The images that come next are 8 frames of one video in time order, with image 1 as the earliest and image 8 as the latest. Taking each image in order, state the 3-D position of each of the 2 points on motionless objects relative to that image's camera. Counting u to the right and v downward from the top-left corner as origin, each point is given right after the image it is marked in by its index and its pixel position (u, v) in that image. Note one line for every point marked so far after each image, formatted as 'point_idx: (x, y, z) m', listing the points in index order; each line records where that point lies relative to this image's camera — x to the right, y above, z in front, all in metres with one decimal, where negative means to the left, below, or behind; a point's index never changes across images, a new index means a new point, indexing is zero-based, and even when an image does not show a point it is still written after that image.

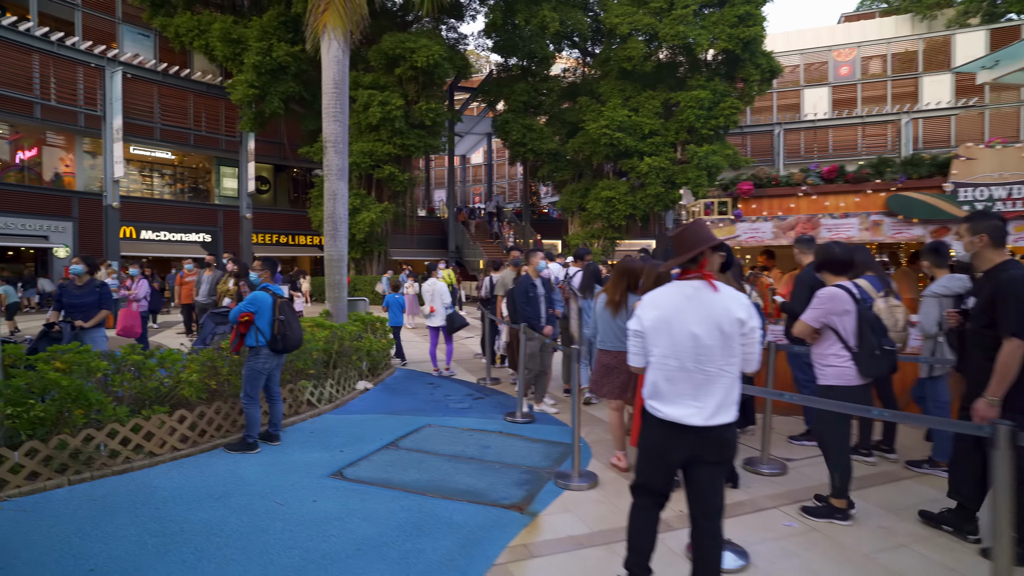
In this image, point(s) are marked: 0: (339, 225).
0: (-2.6, +1.0, +8.8) m
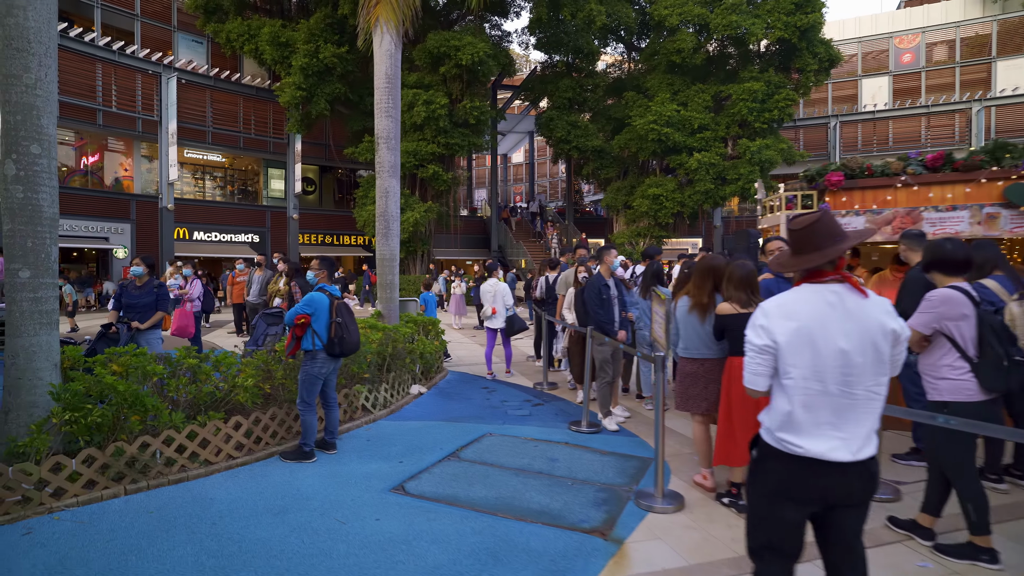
0: (-1.8, +1.0, +8.5) m
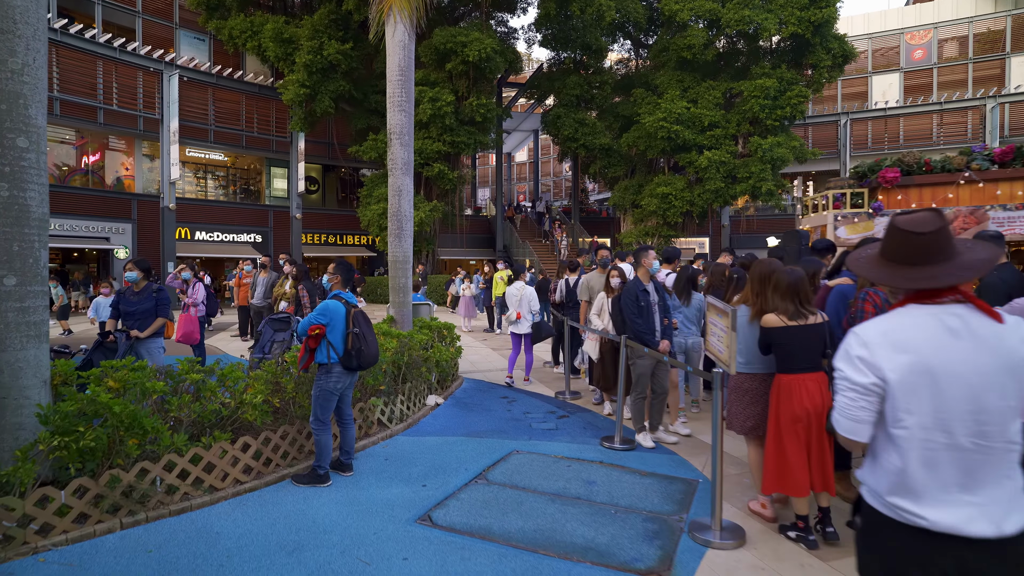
0: (-1.5, +0.9, +8.1) m
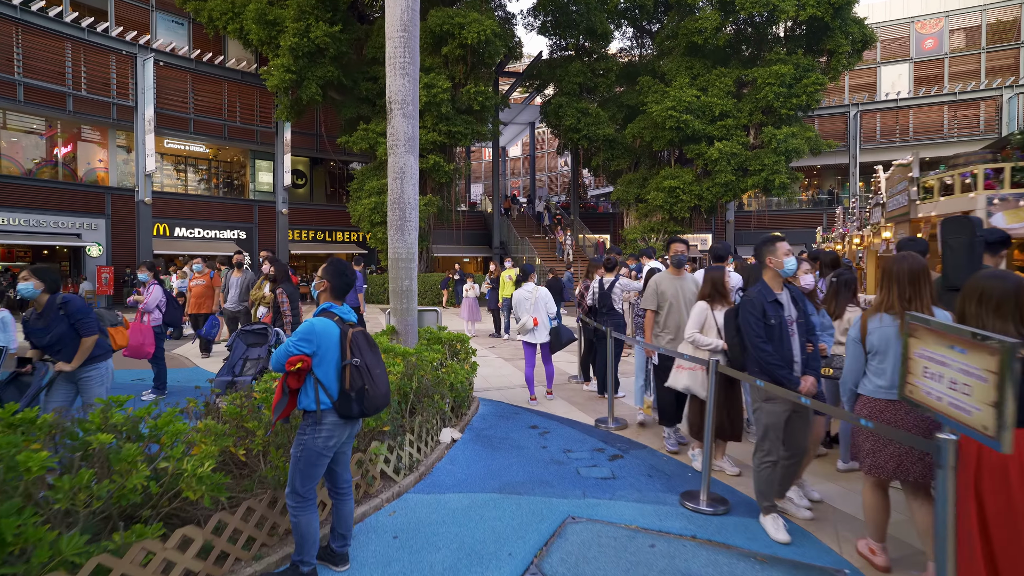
0: (-1.2, +0.9, +6.6) m
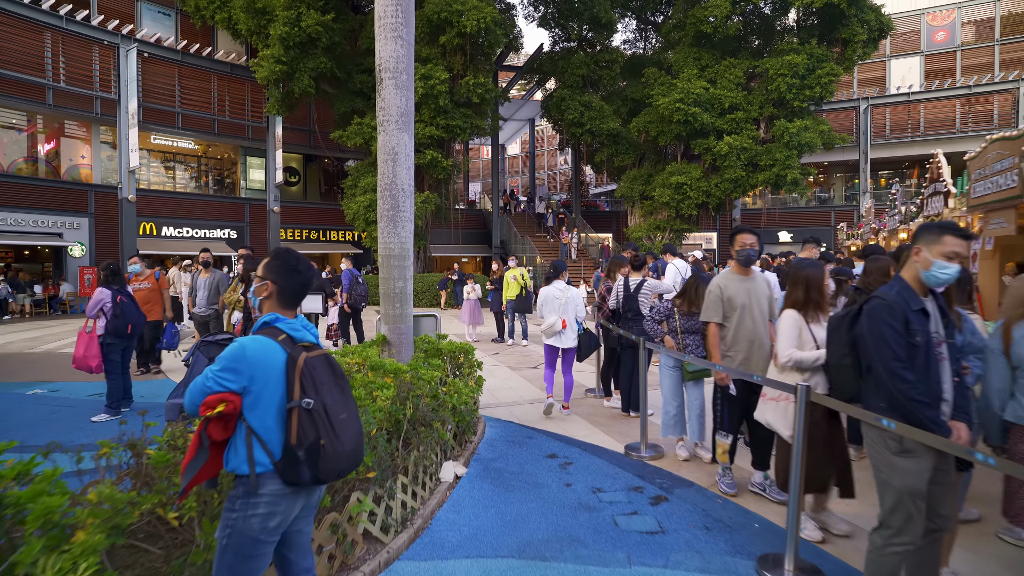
0: (-1.1, +0.9, +5.6) m
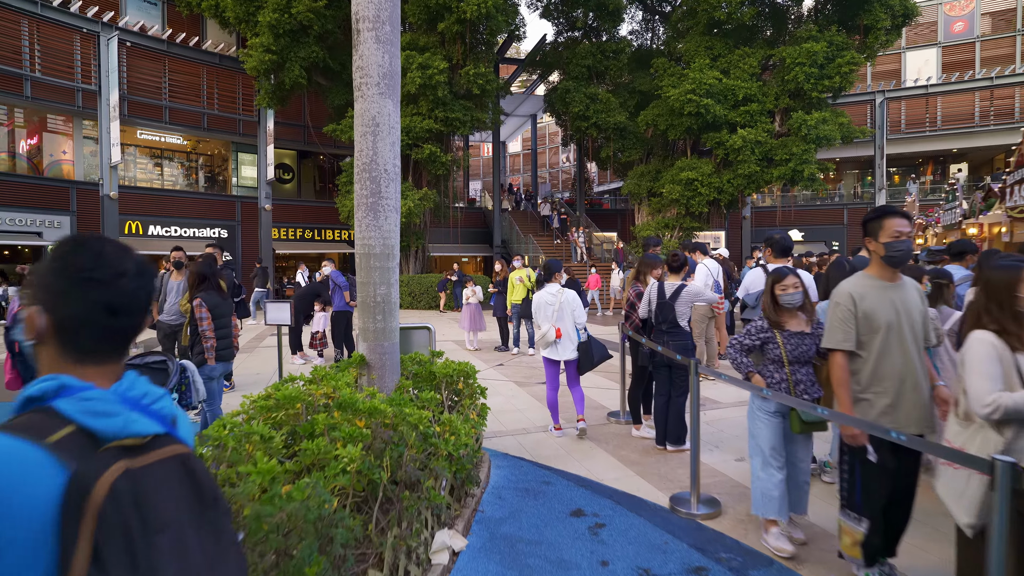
0: (-1.0, +0.8, +4.4) m
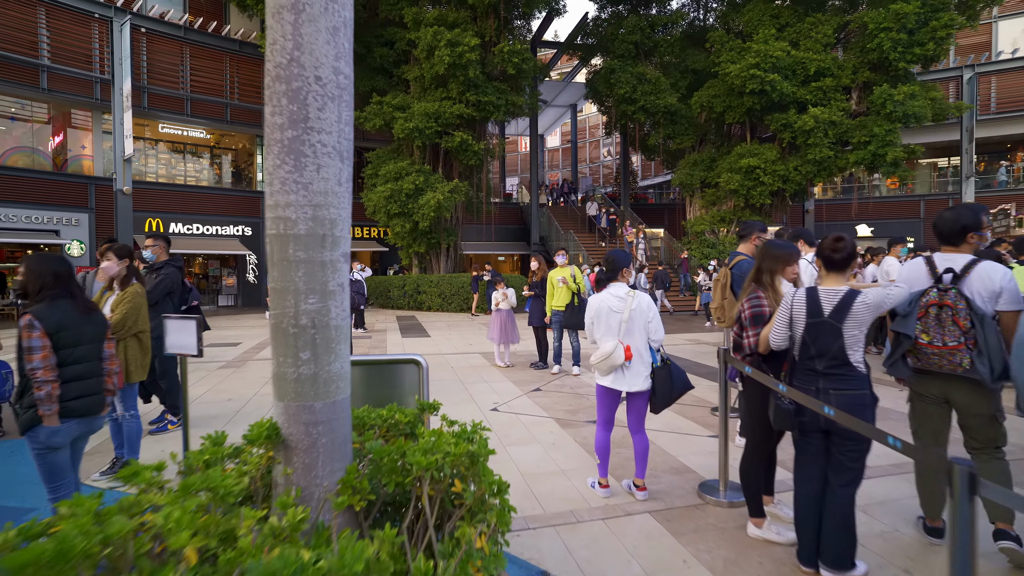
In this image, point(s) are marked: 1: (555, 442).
0: (-0.8, +0.8, +2.4) m
1: (+0.4, -1.5, +5.5) m
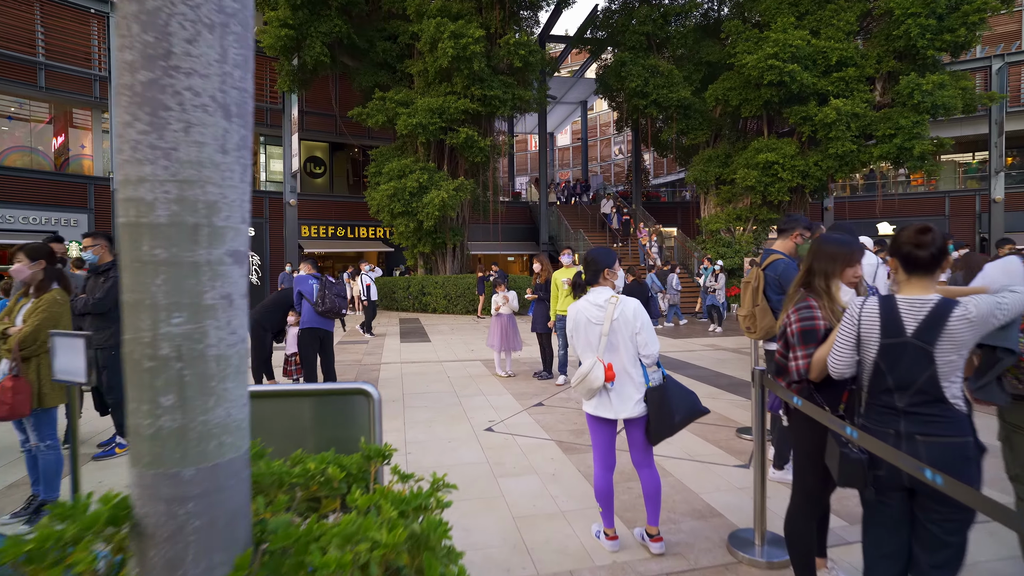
0: (-0.9, +0.7, +1.6) m
1: (+0.3, -1.5, +4.8) m
